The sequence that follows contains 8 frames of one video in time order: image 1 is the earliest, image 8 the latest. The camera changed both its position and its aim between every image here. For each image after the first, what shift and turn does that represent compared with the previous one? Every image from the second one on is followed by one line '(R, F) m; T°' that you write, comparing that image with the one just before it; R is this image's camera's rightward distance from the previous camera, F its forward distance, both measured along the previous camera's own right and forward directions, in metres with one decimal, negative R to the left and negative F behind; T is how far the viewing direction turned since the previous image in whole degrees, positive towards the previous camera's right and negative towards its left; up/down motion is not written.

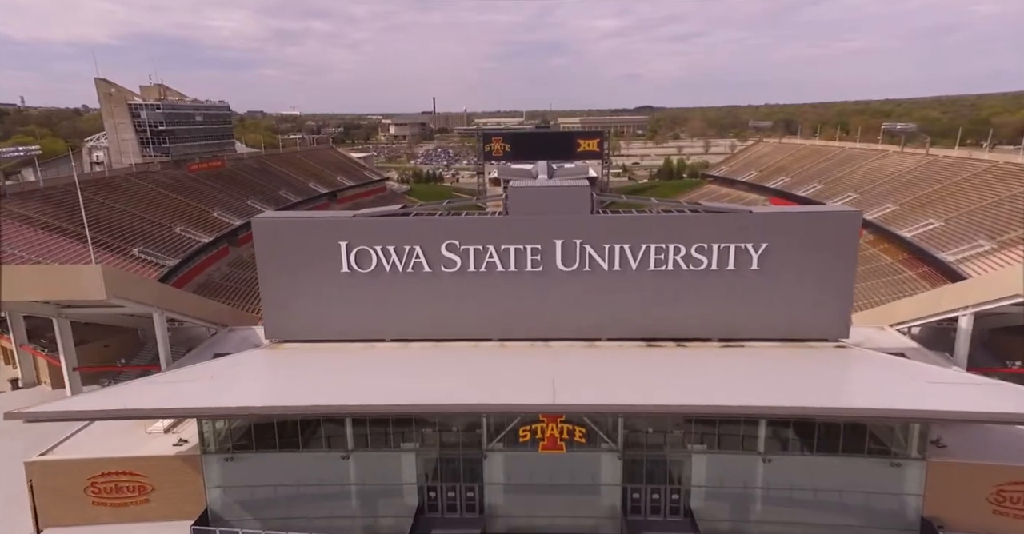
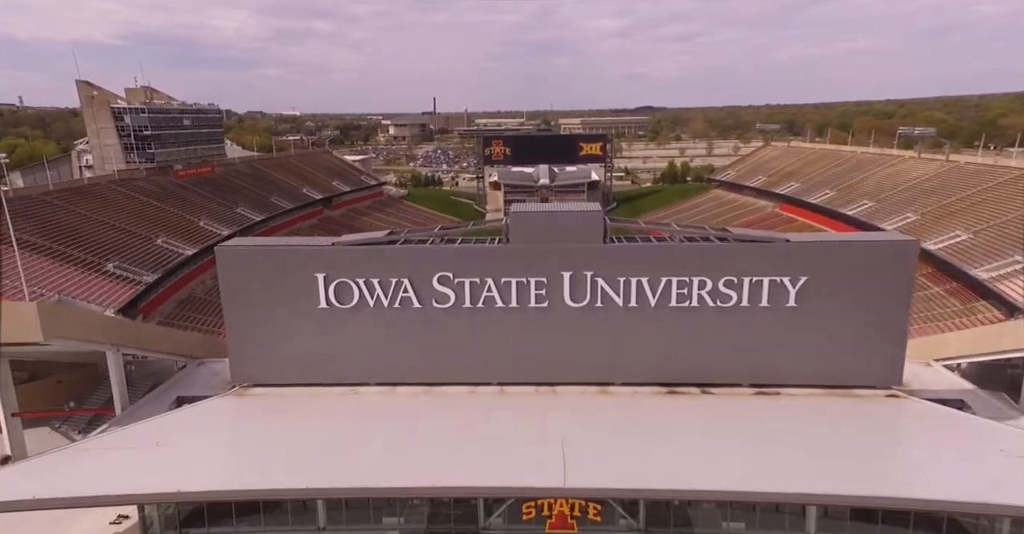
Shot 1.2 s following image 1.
(0.0, +1.3) m; 0°
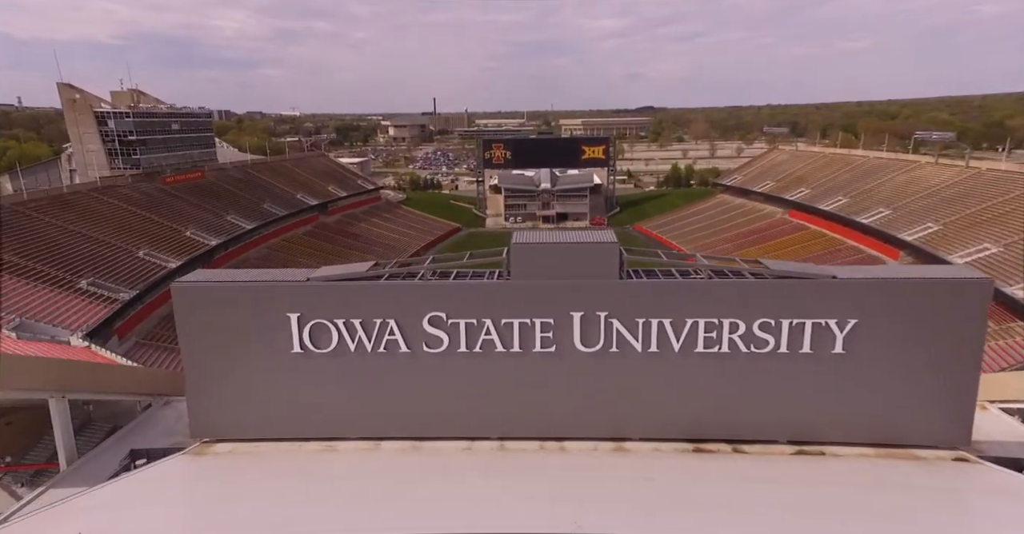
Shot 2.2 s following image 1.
(0.0, +1.2) m; 0°
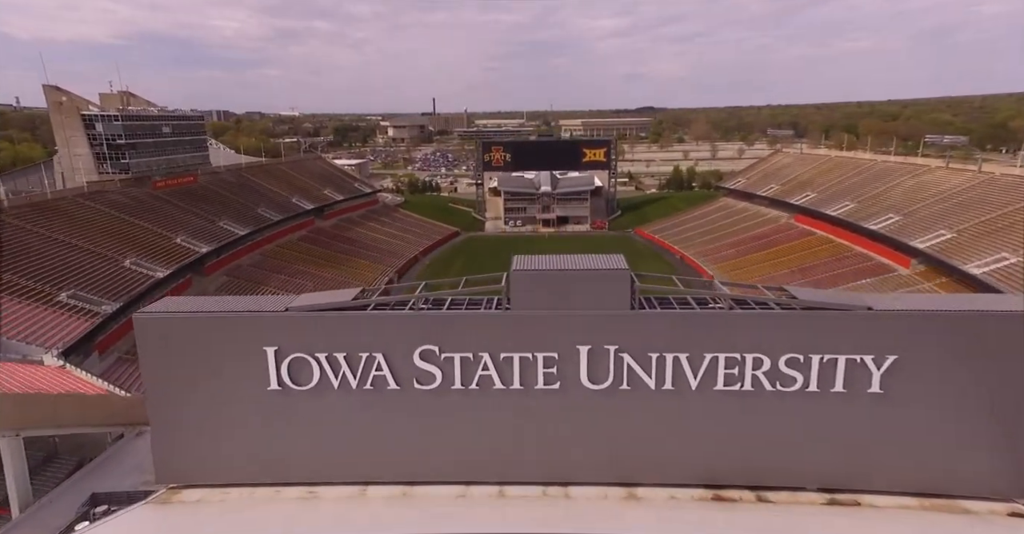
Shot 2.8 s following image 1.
(0.0, +0.7) m; 0°
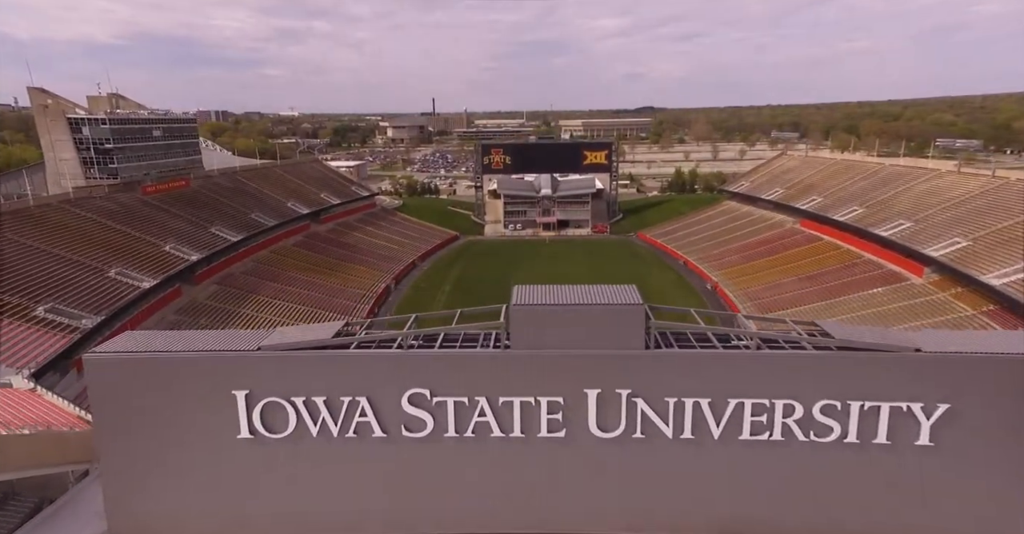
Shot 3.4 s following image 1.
(0.0, +0.8) m; 0°
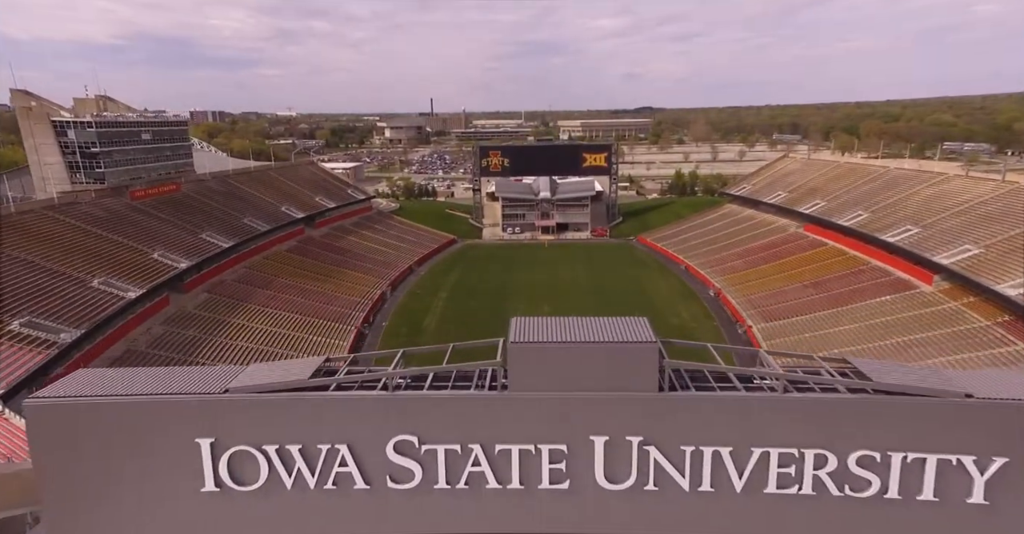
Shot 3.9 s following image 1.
(0.0, +0.7) m; 0°
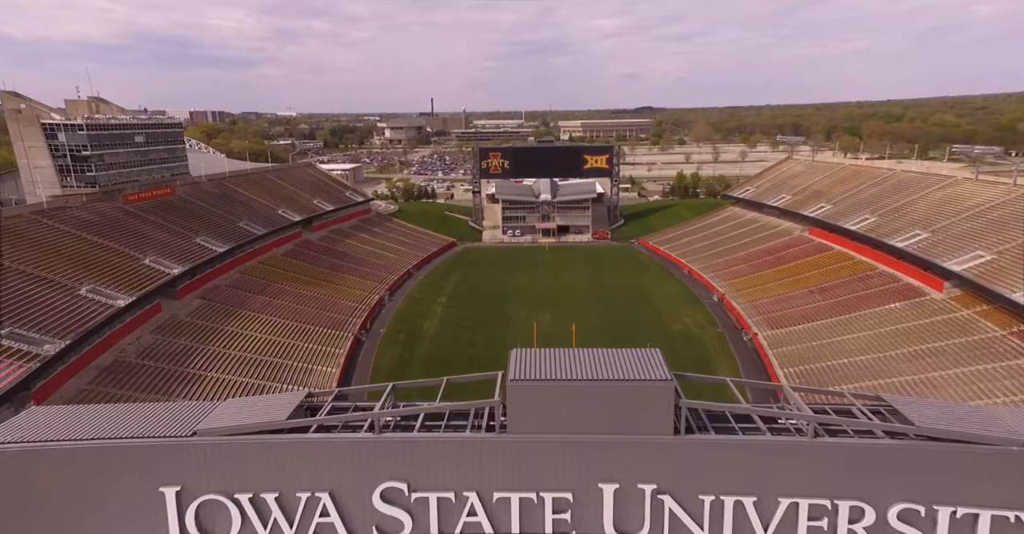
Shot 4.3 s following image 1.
(0.0, +0.5) m; 0°
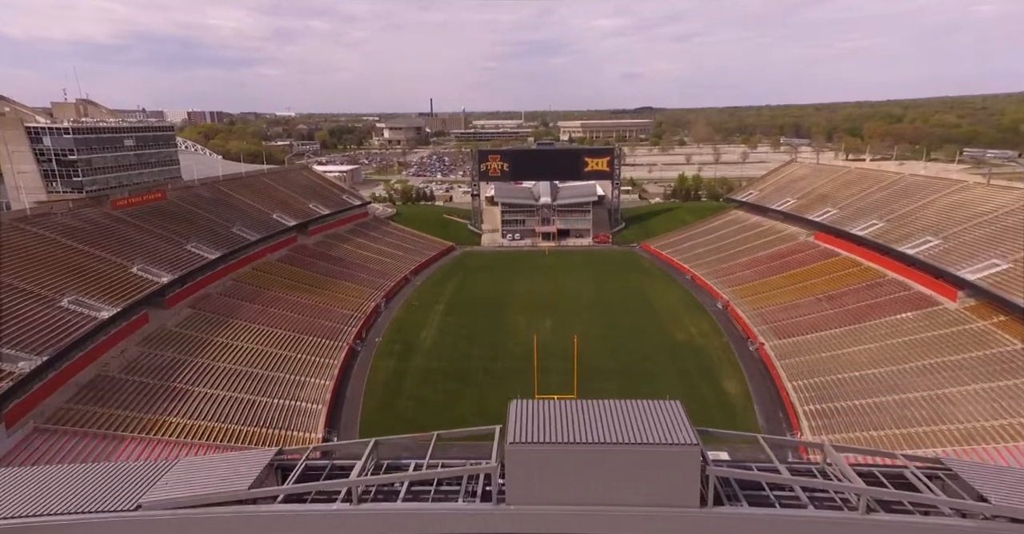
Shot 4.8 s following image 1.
(0.0, +0.7) m; 0°
